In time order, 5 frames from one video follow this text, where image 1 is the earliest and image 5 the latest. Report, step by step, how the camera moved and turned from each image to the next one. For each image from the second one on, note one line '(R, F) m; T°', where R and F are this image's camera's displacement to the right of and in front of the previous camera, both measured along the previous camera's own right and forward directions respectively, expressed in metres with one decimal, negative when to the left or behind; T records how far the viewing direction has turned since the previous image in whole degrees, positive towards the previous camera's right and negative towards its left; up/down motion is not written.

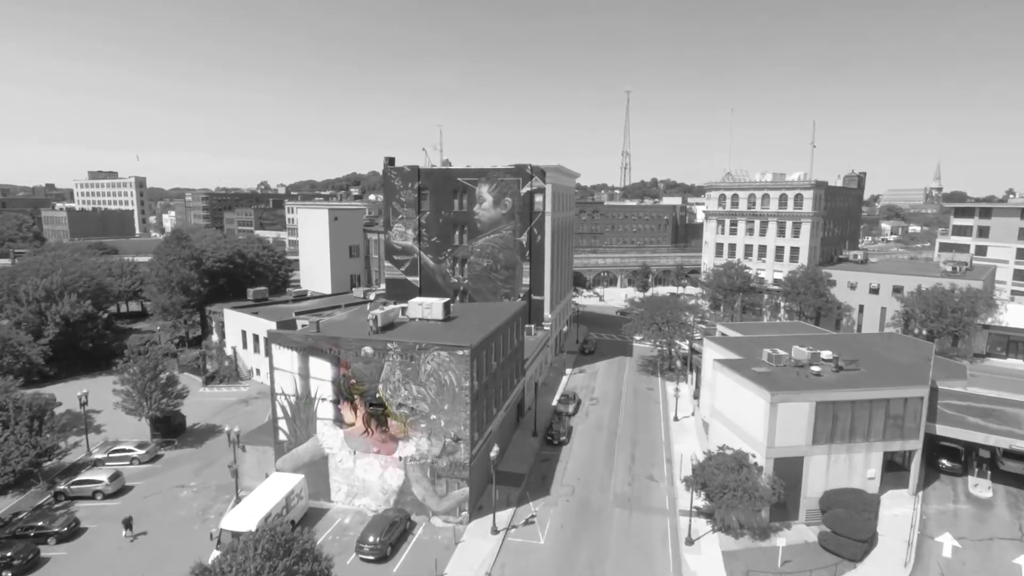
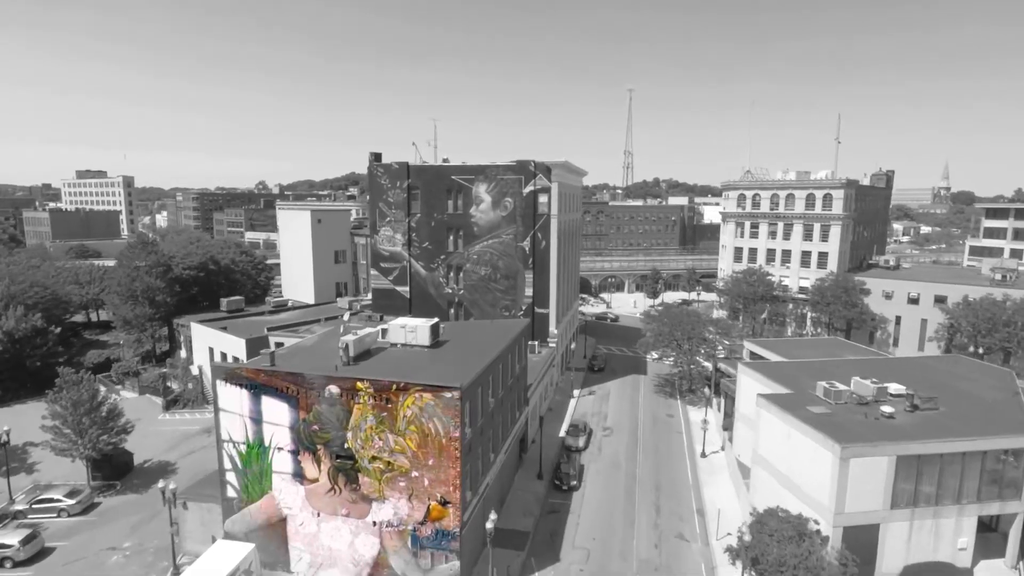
(0.0, +7.1) m; 0°
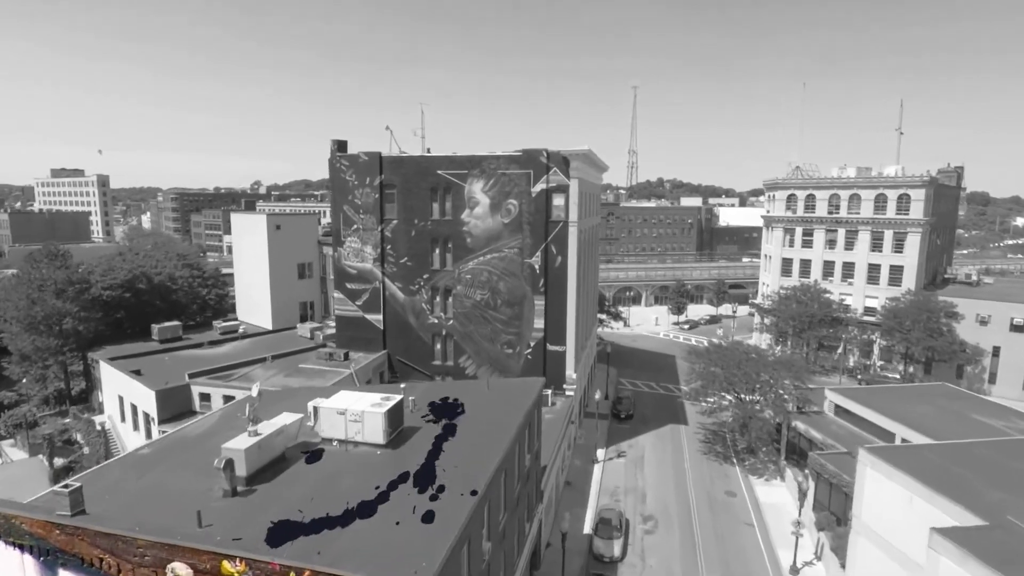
(-0.3, +13.5) m; 0°
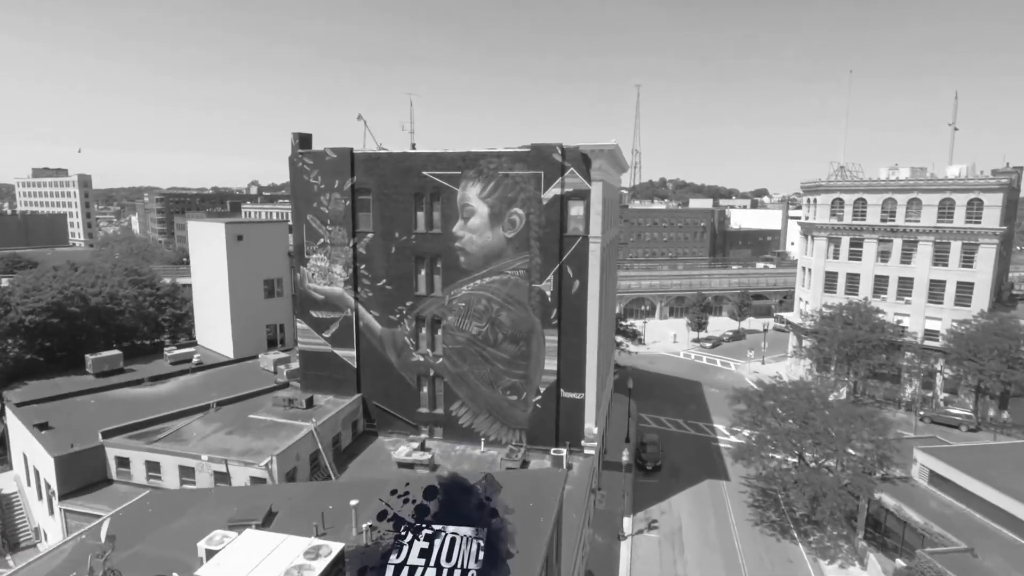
(-0.3, +8.8) m; 0°
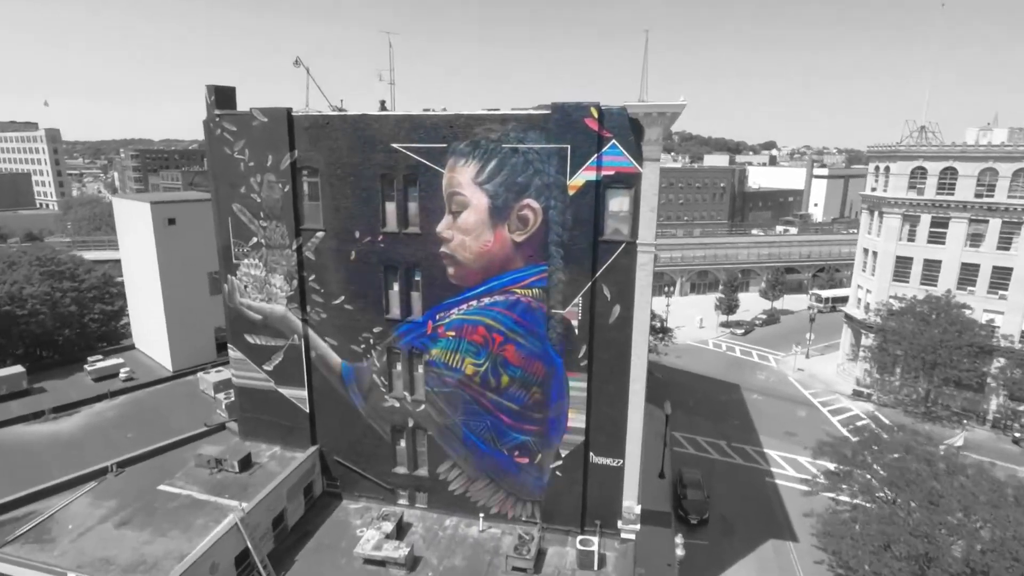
(-0.4, +10.2) m; 0°
